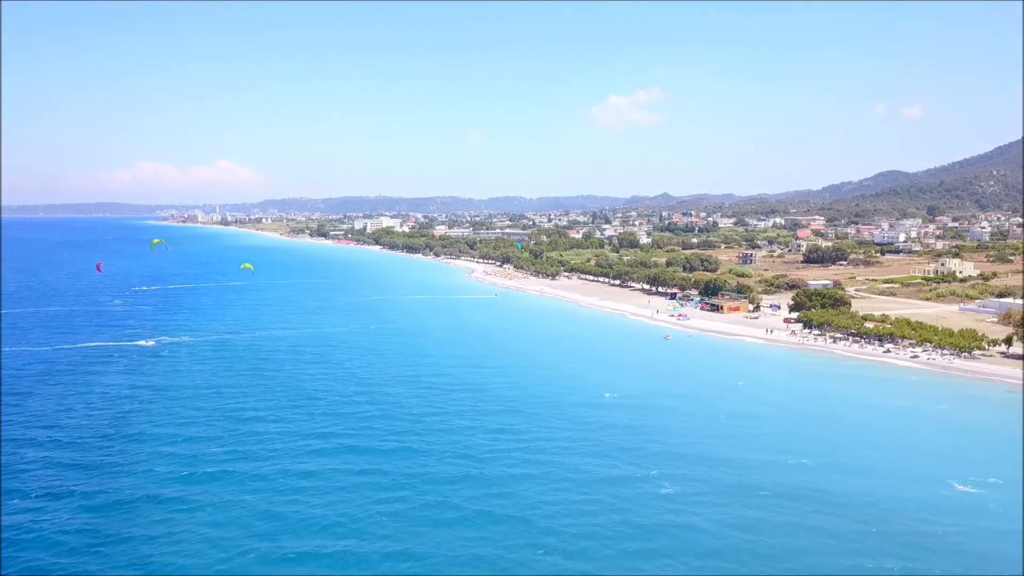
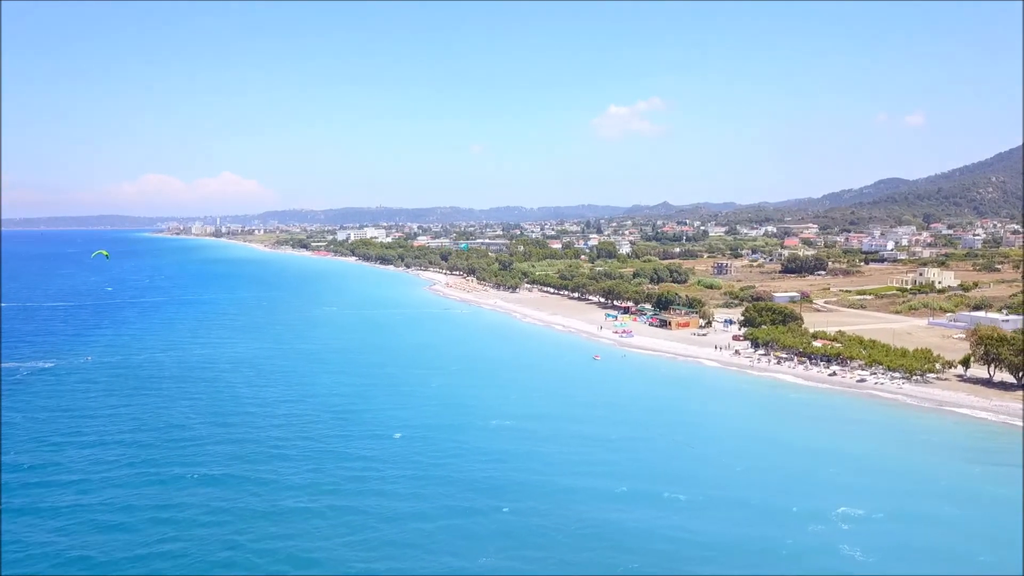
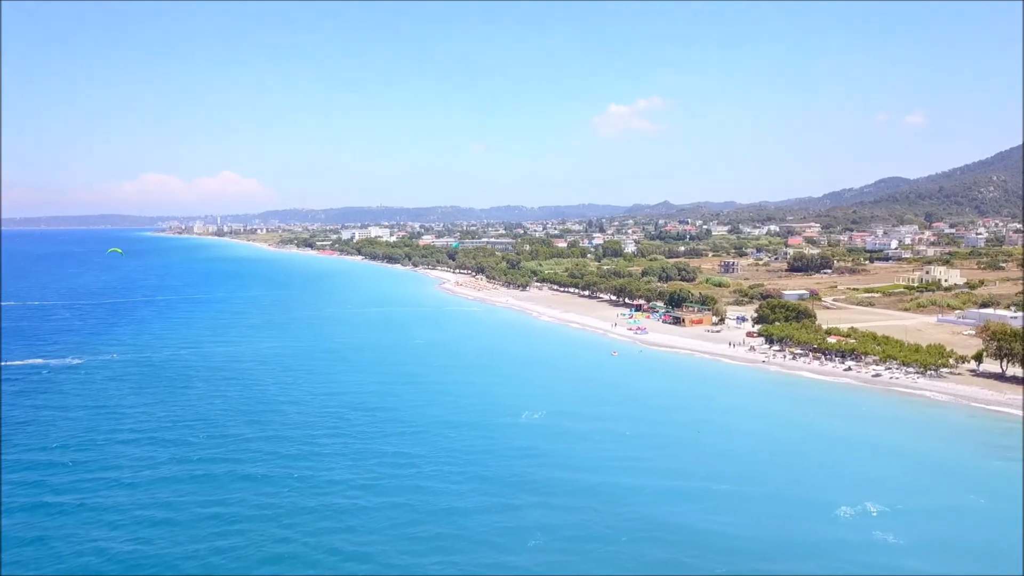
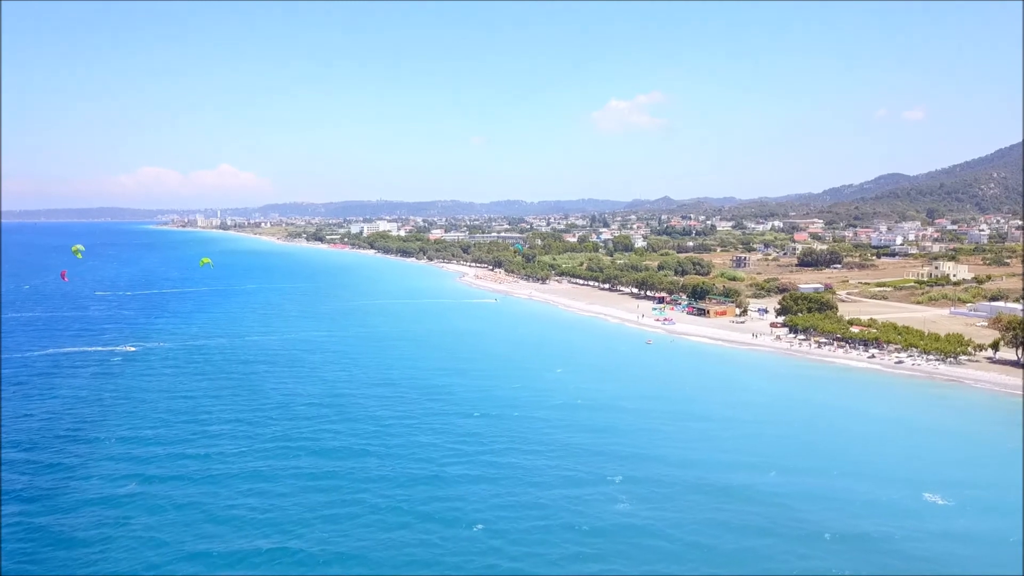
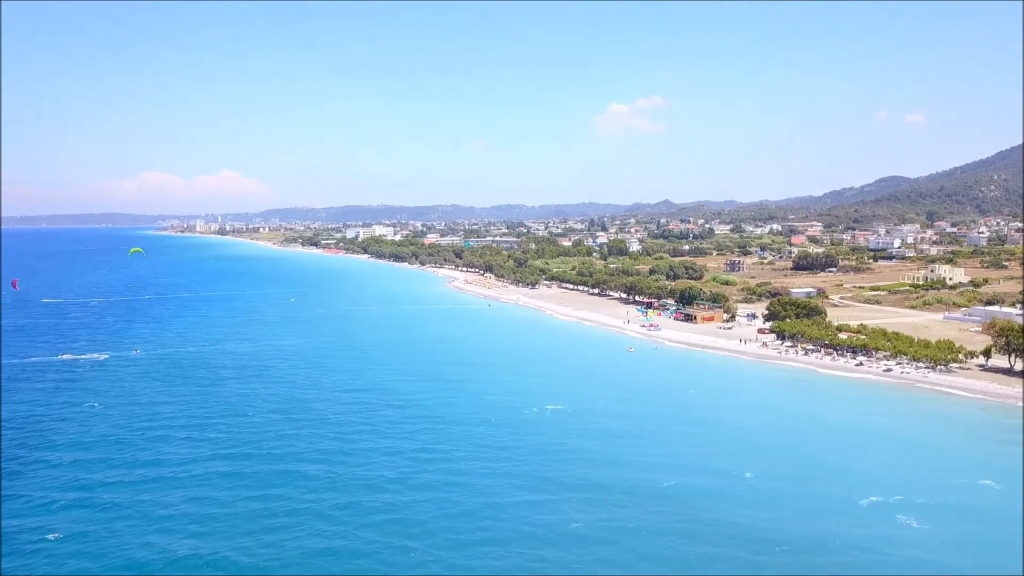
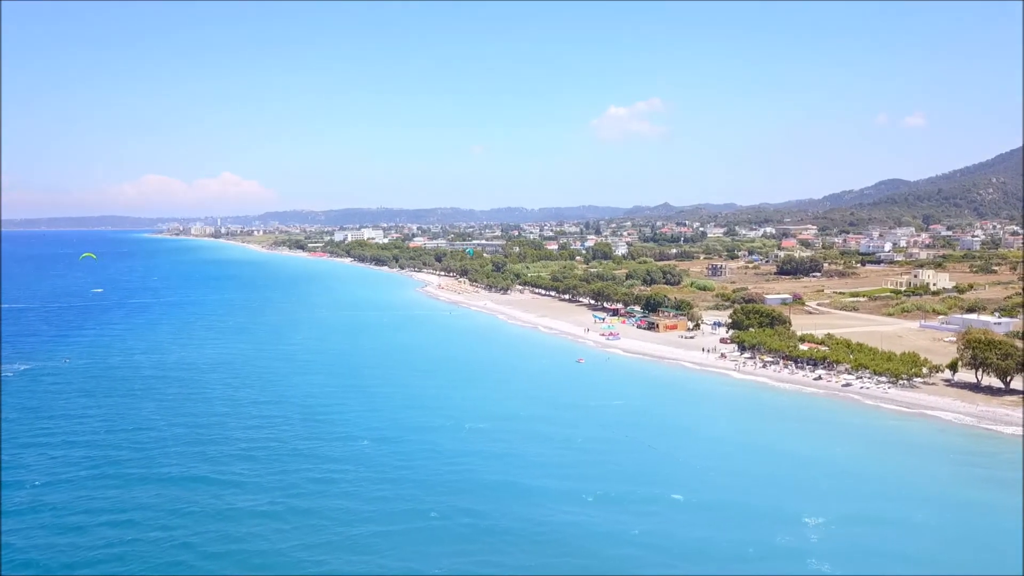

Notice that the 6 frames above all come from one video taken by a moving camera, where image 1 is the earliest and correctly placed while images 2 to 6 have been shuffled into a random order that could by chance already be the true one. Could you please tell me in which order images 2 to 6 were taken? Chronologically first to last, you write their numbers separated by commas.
4, 5, 3, 2, 6
